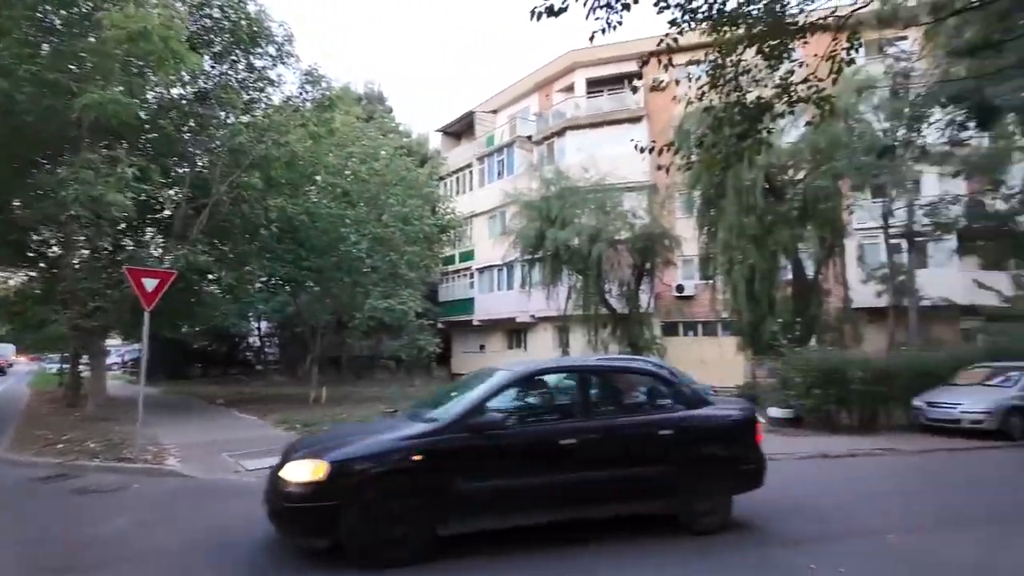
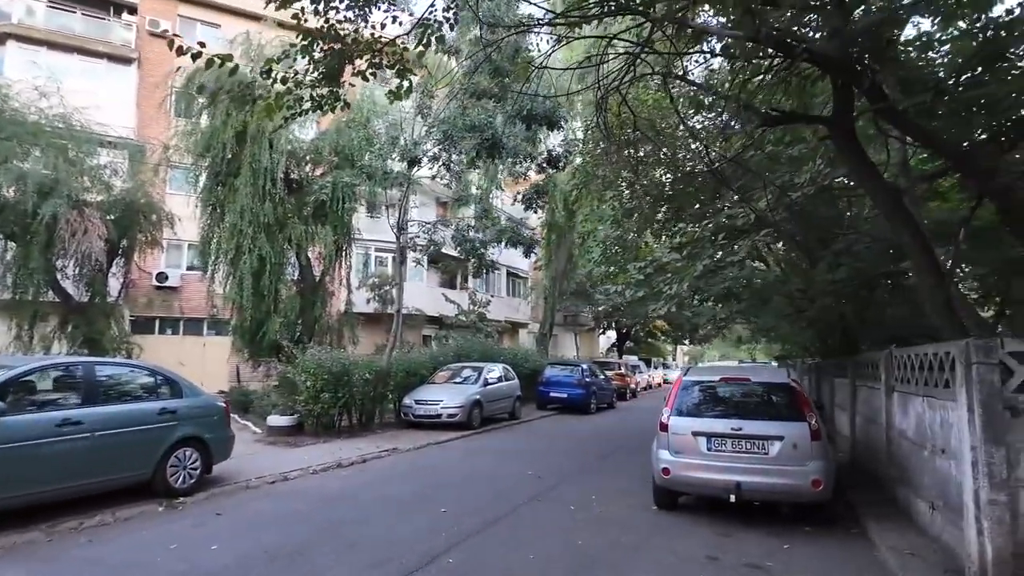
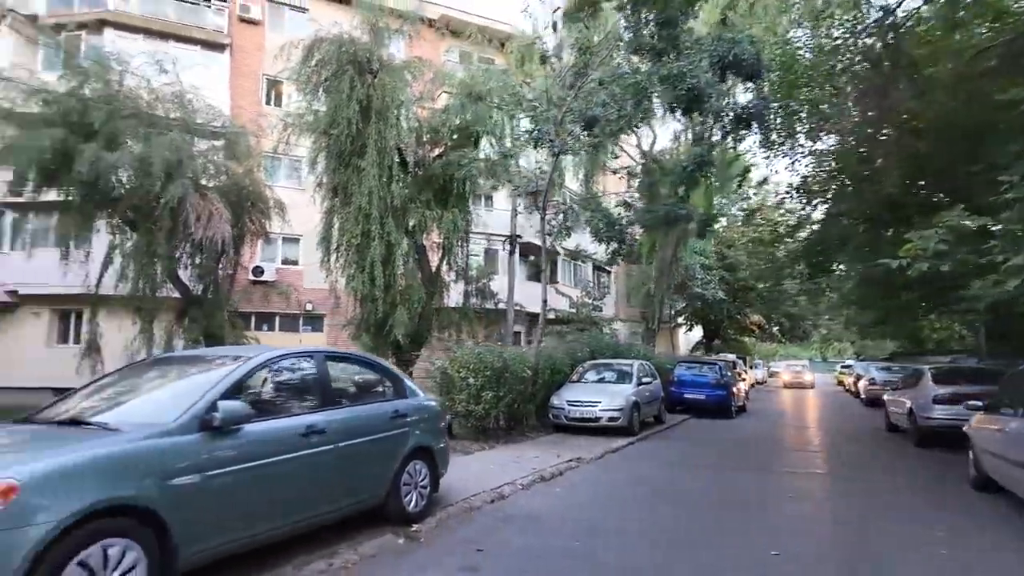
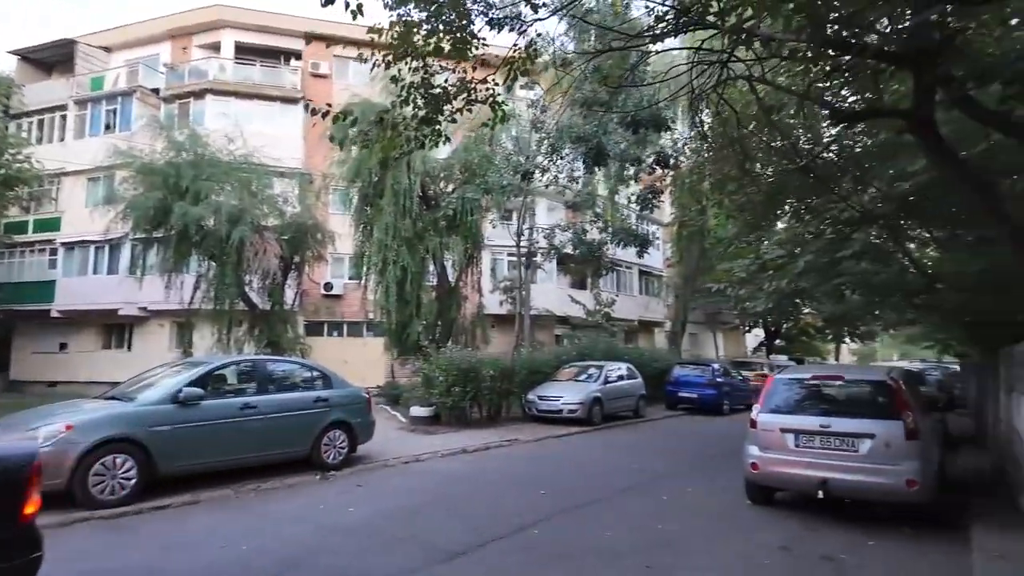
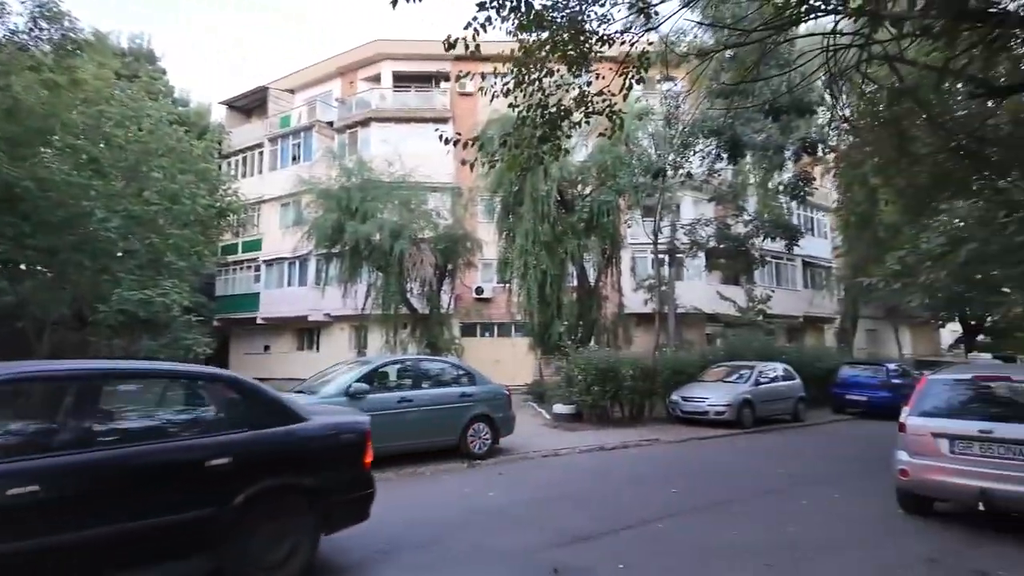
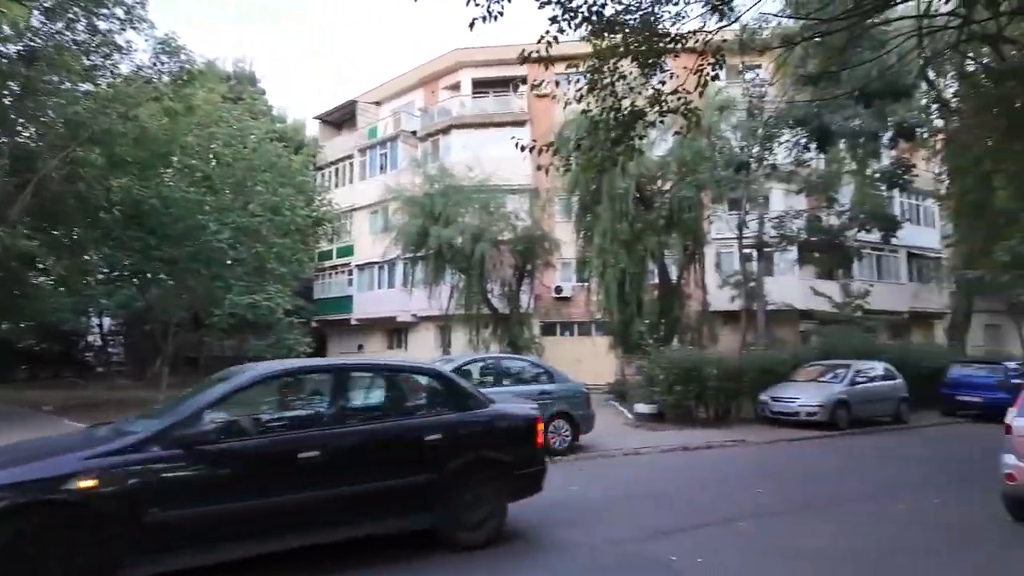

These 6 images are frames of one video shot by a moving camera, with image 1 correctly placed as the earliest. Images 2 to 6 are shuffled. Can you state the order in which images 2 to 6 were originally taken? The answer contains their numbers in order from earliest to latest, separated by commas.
6, 5, 4, 2, 3
